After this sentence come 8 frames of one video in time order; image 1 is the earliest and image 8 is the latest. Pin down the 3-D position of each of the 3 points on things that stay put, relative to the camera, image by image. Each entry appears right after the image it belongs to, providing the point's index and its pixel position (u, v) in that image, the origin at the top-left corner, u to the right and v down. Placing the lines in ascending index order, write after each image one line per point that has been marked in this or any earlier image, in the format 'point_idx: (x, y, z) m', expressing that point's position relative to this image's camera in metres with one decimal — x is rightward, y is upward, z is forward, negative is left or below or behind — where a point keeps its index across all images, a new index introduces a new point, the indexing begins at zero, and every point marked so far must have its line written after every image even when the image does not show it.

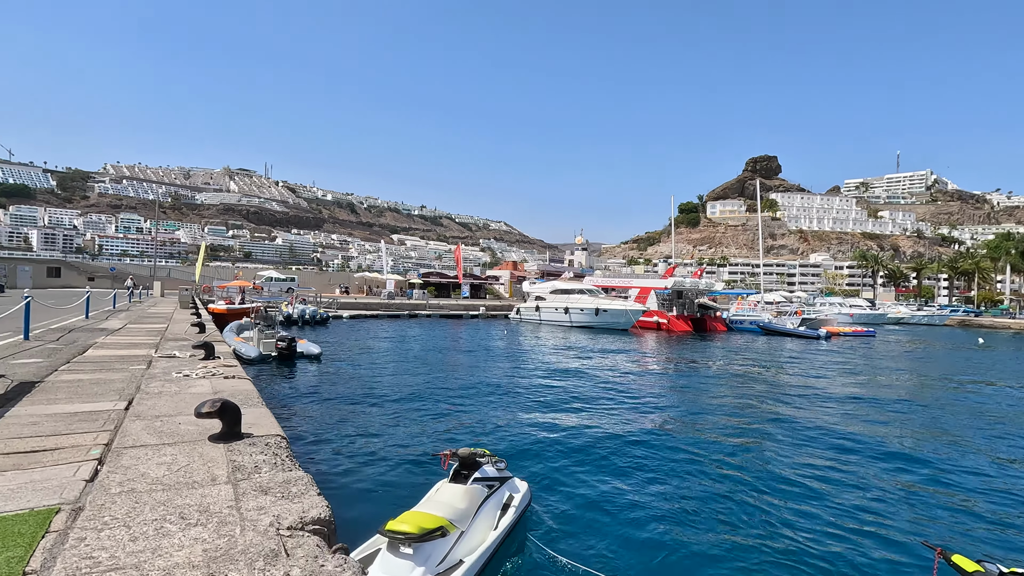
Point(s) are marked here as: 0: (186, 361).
0: (-4.6, -1.0, +7.6) m
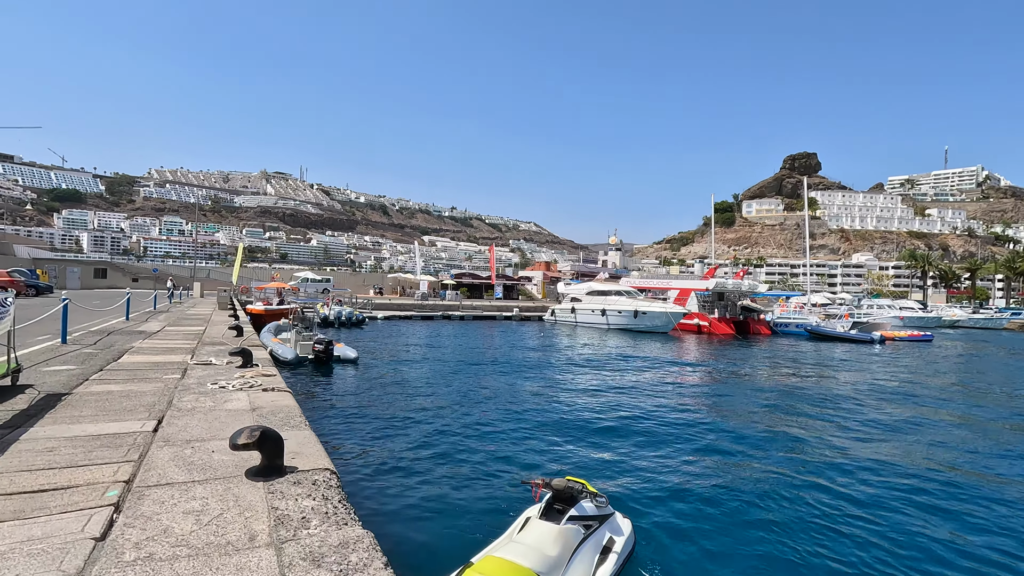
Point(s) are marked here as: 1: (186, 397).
0: (-3.8, -1.1, +7.1) m
1: (-3.2, -1.1, +5.3) m
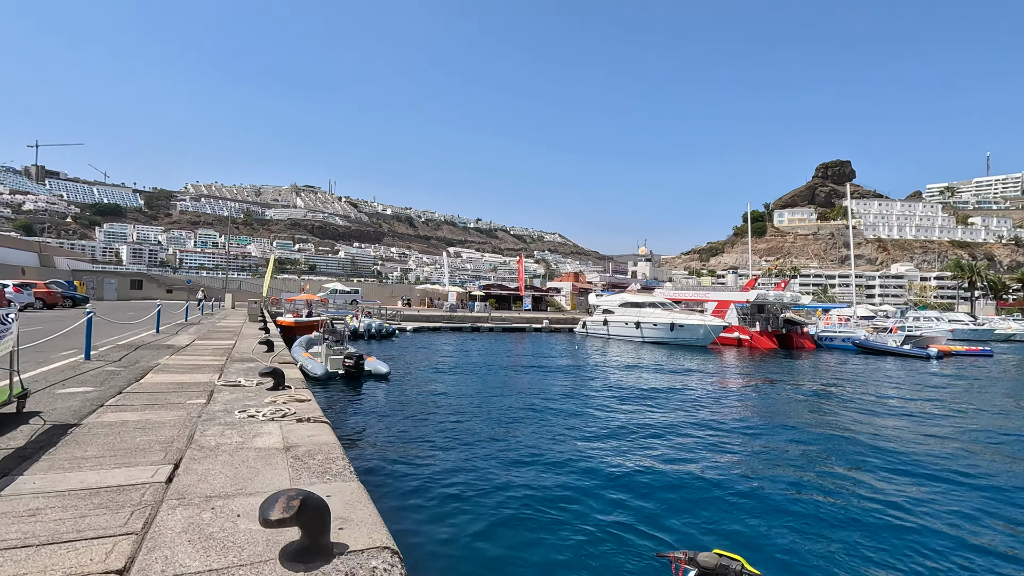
0: (-3.1, -1.2, +6.4) m
1: (-2.5, -1.2, +4.5) m
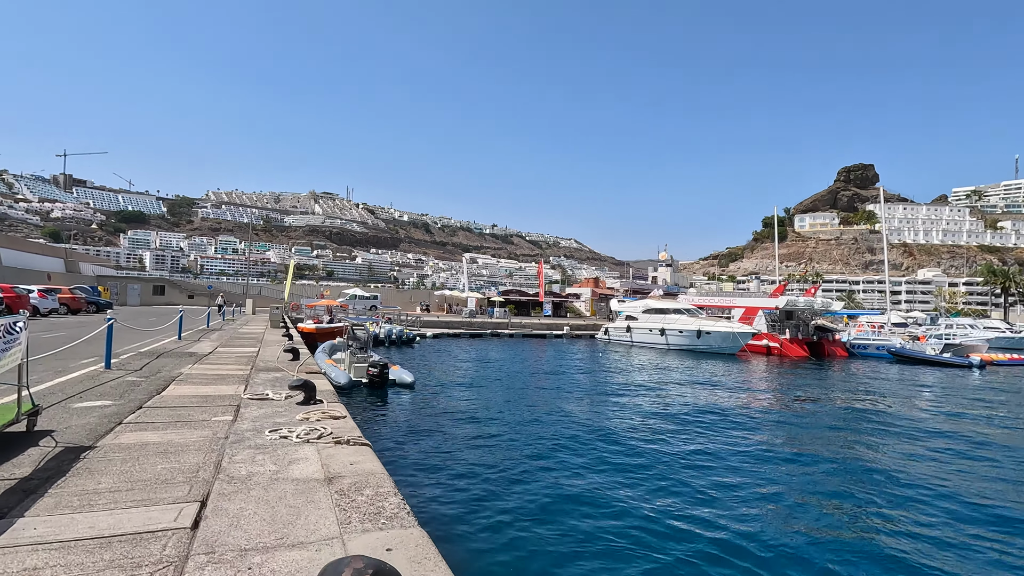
0: (-2.5, -1.3, +5.8) m
1: (-2.0, -1.2, +4.0) m
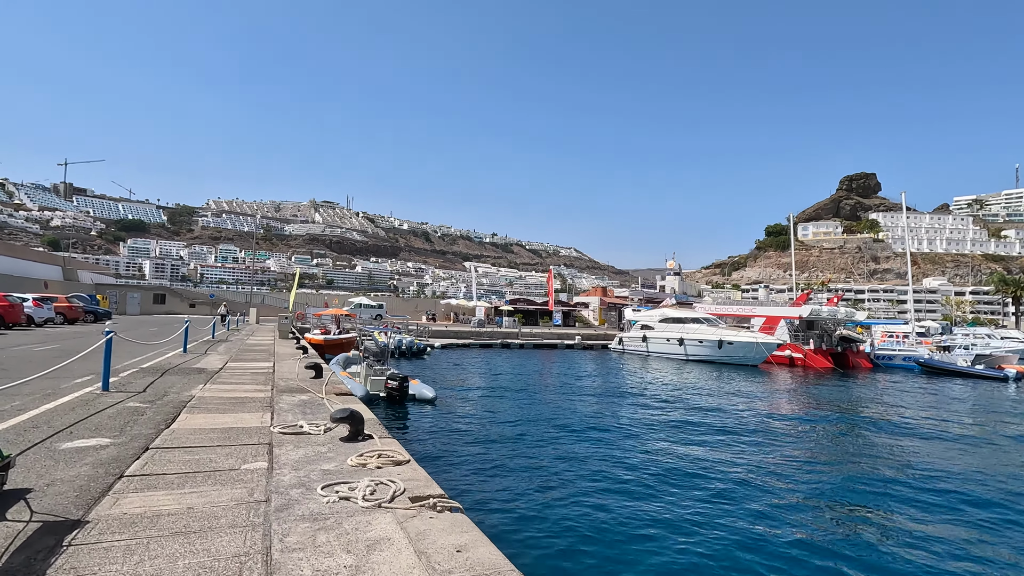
0: (-1.6, -1.4, +4.6) m
1: (-1.1, -1.3, +2.8) m
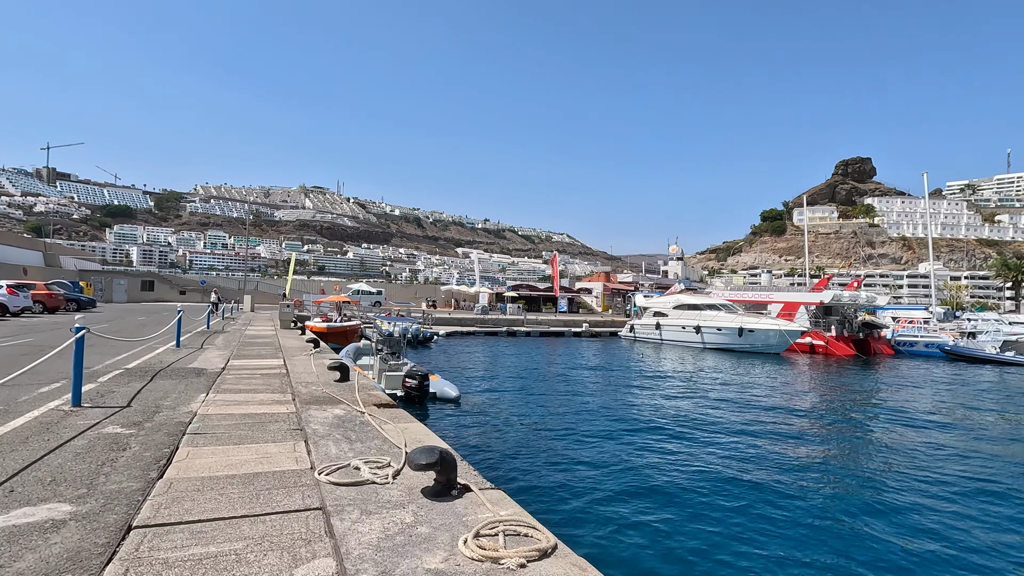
0: (-0.6, -1.2, +3.0) m
1: (-0.1, -1.2, +1.1) m
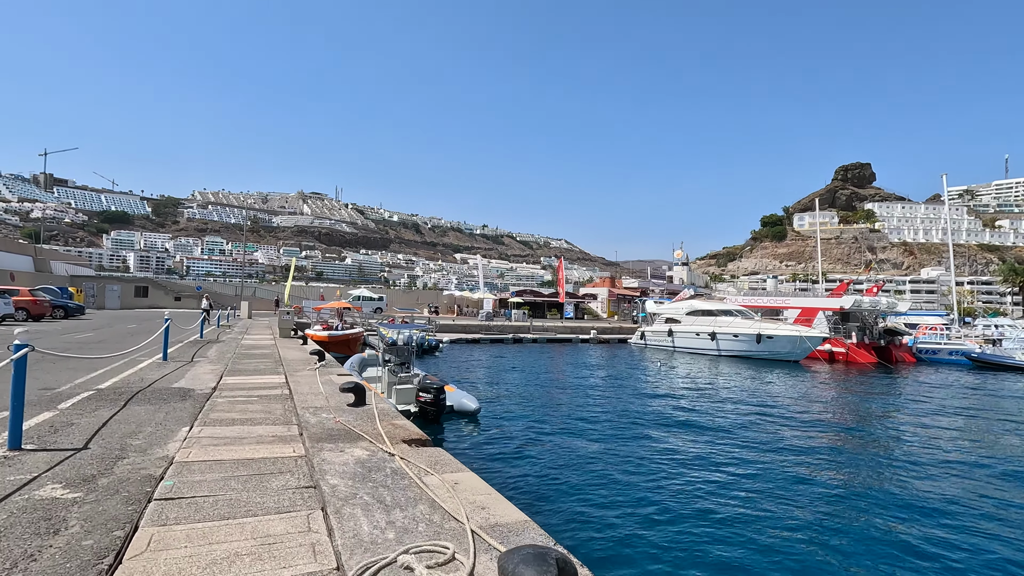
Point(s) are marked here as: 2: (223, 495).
0: (0.0, -1.2, +1.7) m
1: (+0.5, -1.2, -0.2) m
2: (-1.8, -1.2, +3.3) m
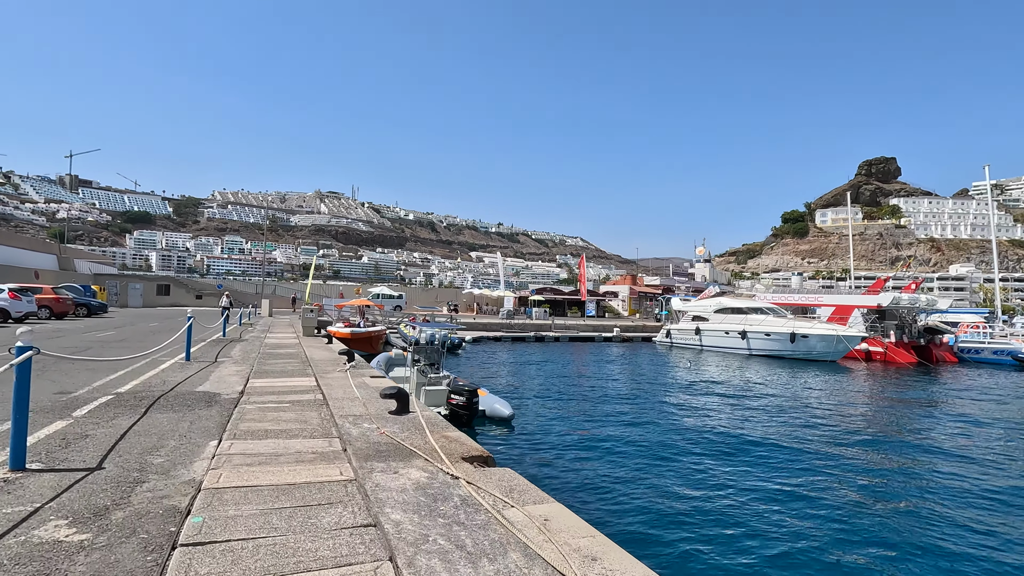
0: (+0.5, -1.2, +1.0) m
1: (+1.0, -1.1, -0.9) m
2: (-1.3, -1.2, +2.7) m
